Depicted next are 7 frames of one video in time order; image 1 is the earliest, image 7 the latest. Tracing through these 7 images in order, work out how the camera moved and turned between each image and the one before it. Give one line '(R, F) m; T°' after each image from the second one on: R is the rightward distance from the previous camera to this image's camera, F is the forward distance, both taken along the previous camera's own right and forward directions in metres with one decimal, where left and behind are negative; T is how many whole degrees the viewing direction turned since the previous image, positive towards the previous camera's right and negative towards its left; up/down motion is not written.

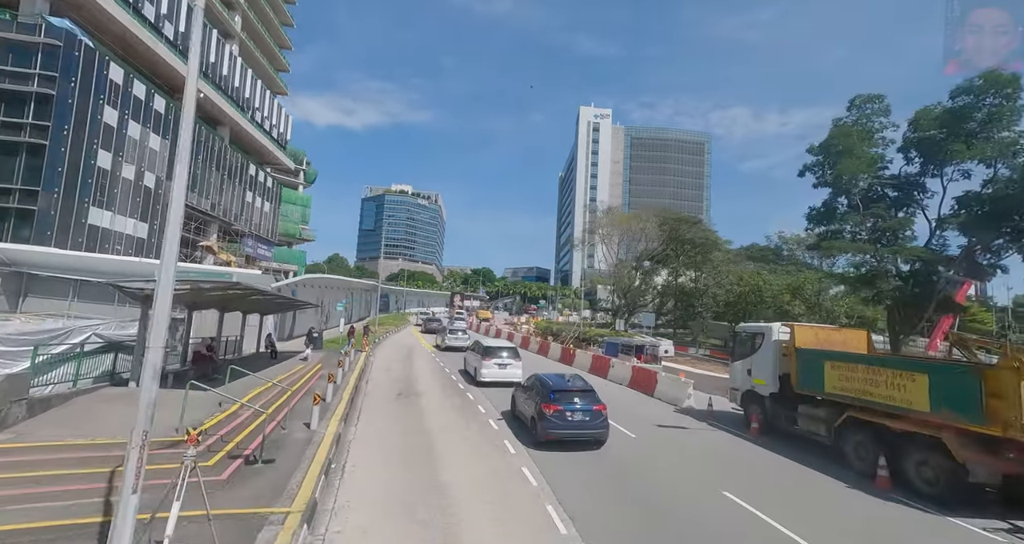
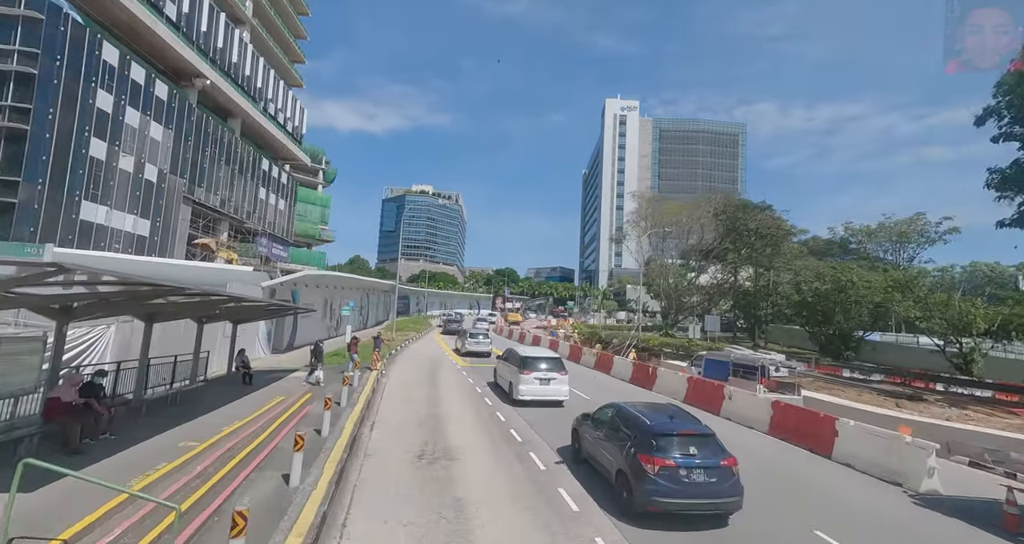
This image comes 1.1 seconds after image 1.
(-0.9, +4.0) m; -2°
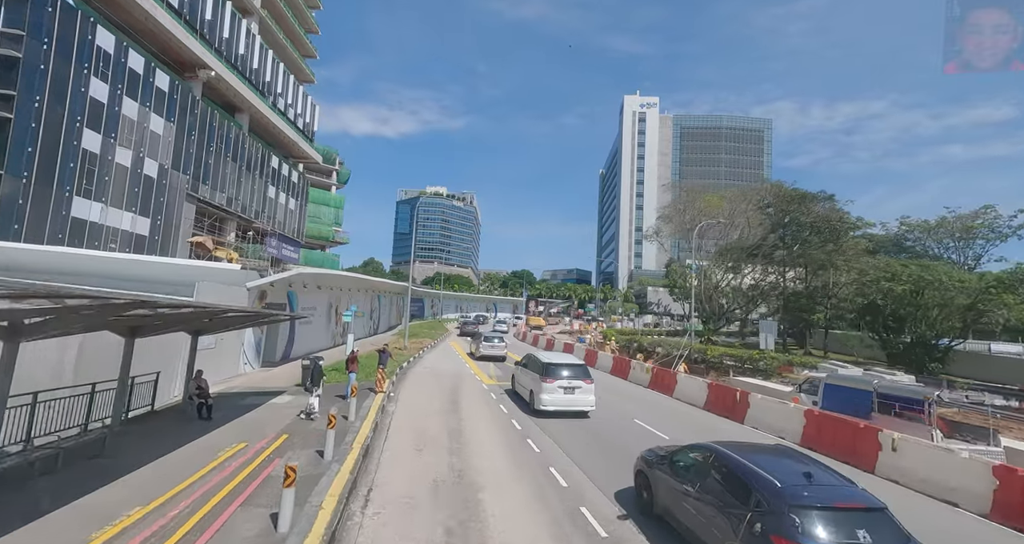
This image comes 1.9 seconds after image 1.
(-0.6, +2.7) m; -2°
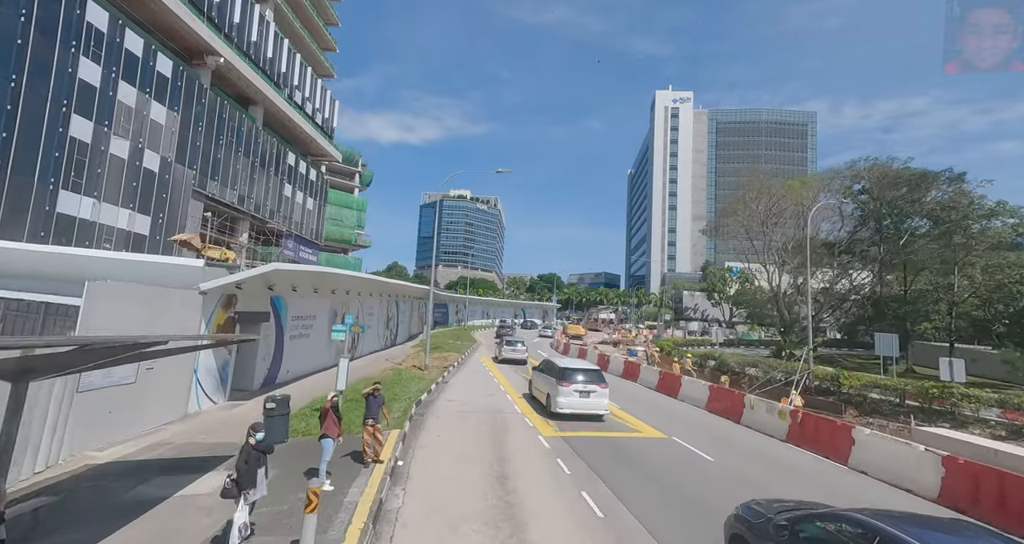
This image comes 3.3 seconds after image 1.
(-0.8, +4.0) m; -3°
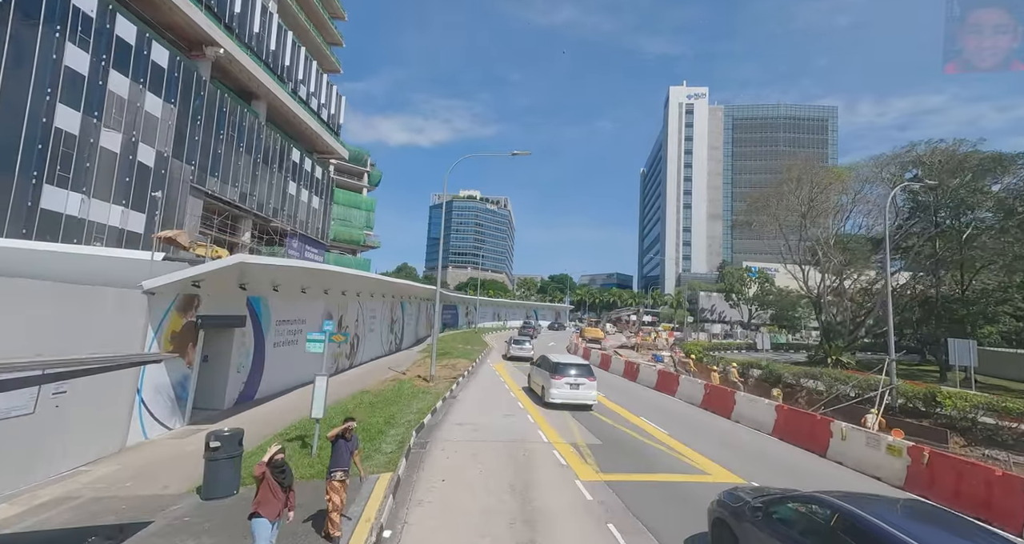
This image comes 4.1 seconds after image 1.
(-0.2, +1.9) m; -1°
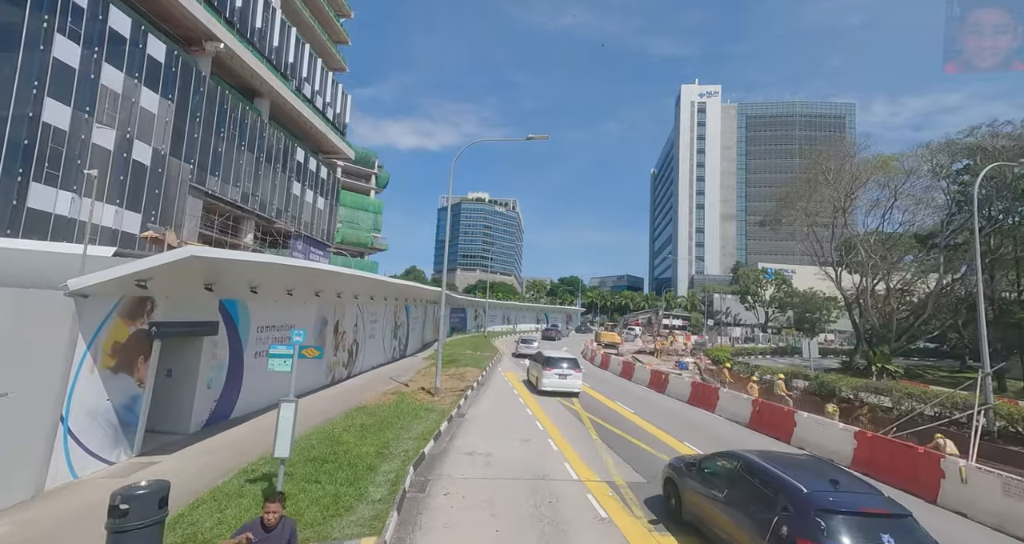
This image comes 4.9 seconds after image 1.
(-0.2, +1.5) m; -1°
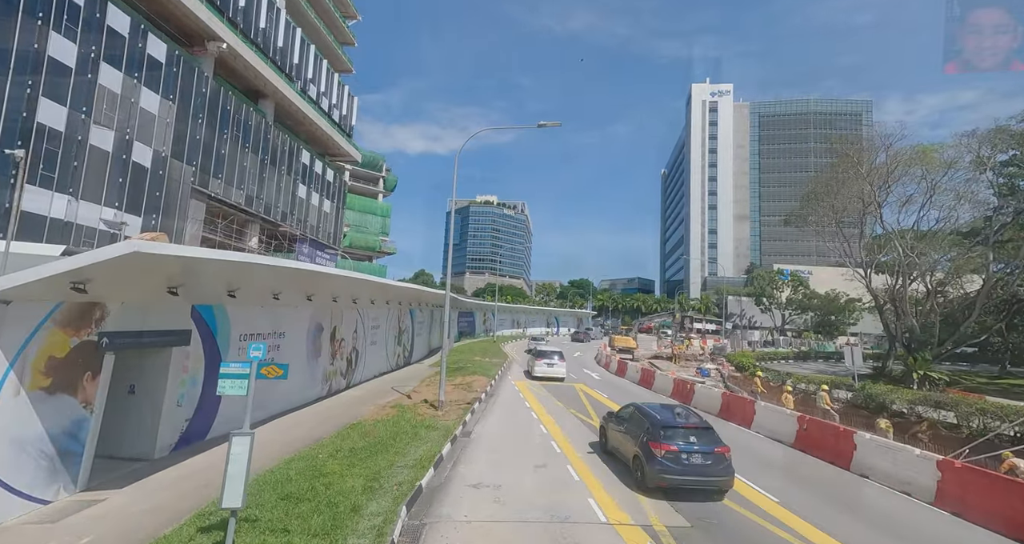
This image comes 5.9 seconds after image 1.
(0.0, +1.1) m; -1°
